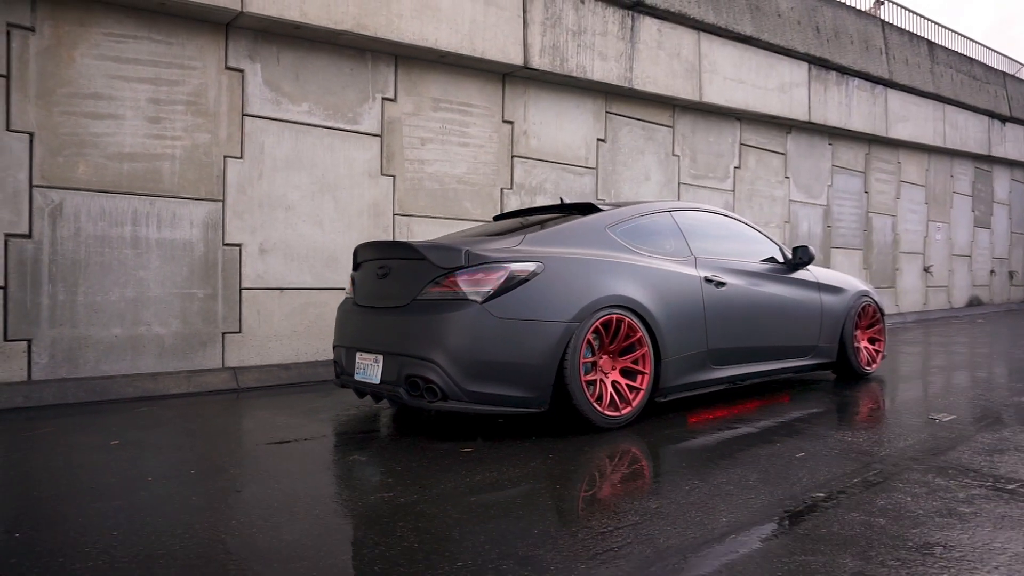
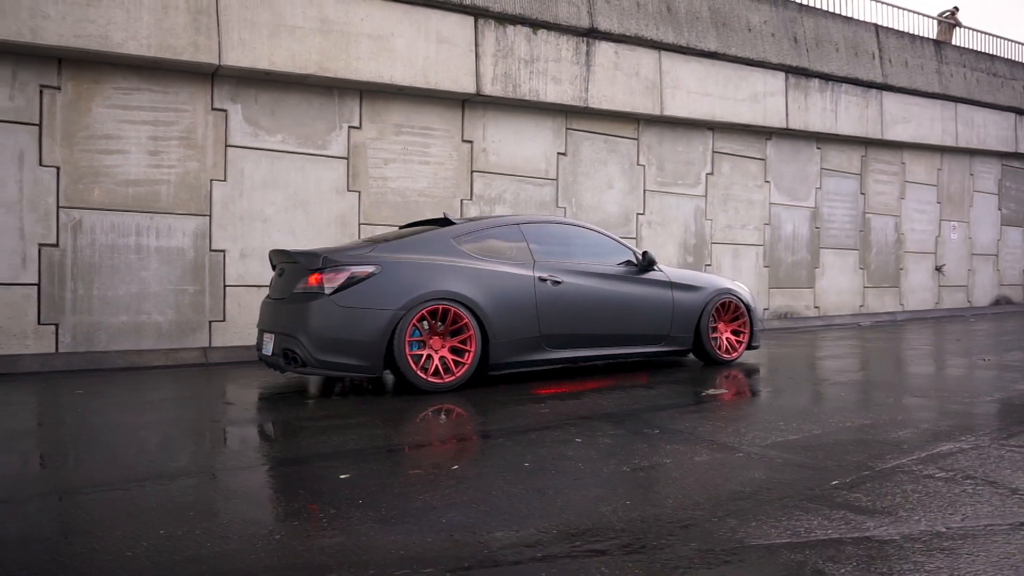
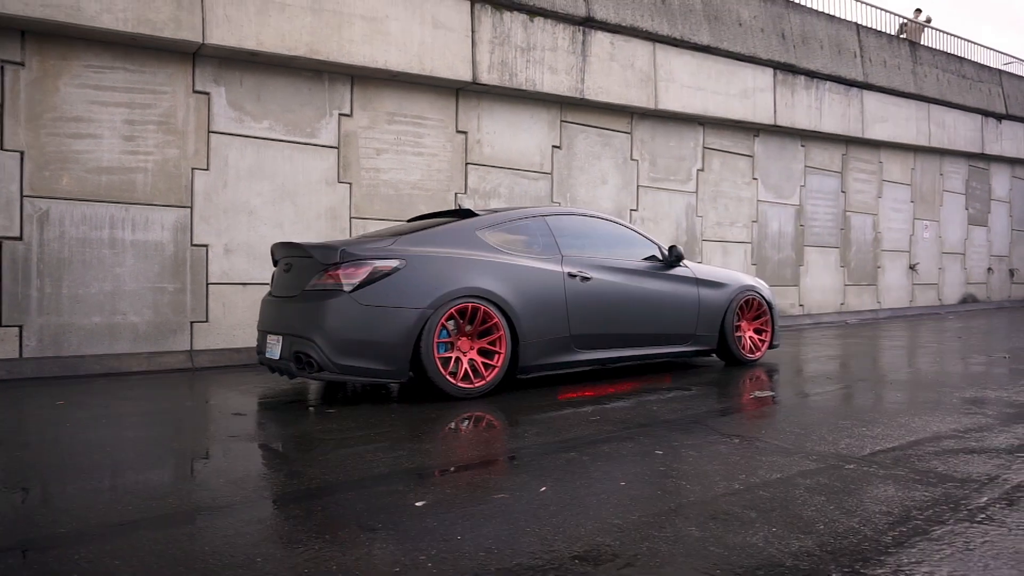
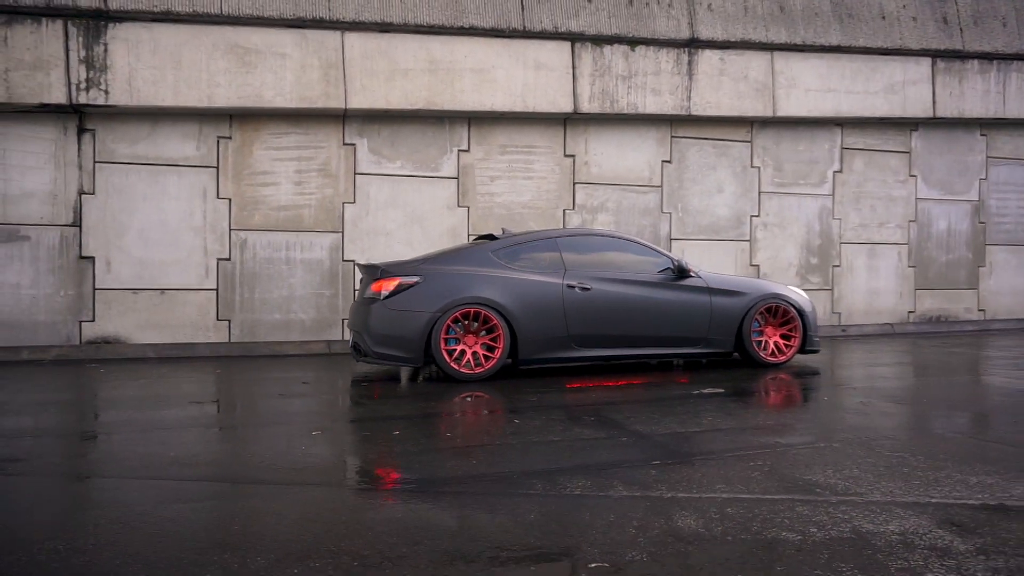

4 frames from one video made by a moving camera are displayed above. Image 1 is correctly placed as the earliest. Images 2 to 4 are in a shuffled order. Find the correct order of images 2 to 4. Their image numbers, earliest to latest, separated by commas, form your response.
3, 2, 4
